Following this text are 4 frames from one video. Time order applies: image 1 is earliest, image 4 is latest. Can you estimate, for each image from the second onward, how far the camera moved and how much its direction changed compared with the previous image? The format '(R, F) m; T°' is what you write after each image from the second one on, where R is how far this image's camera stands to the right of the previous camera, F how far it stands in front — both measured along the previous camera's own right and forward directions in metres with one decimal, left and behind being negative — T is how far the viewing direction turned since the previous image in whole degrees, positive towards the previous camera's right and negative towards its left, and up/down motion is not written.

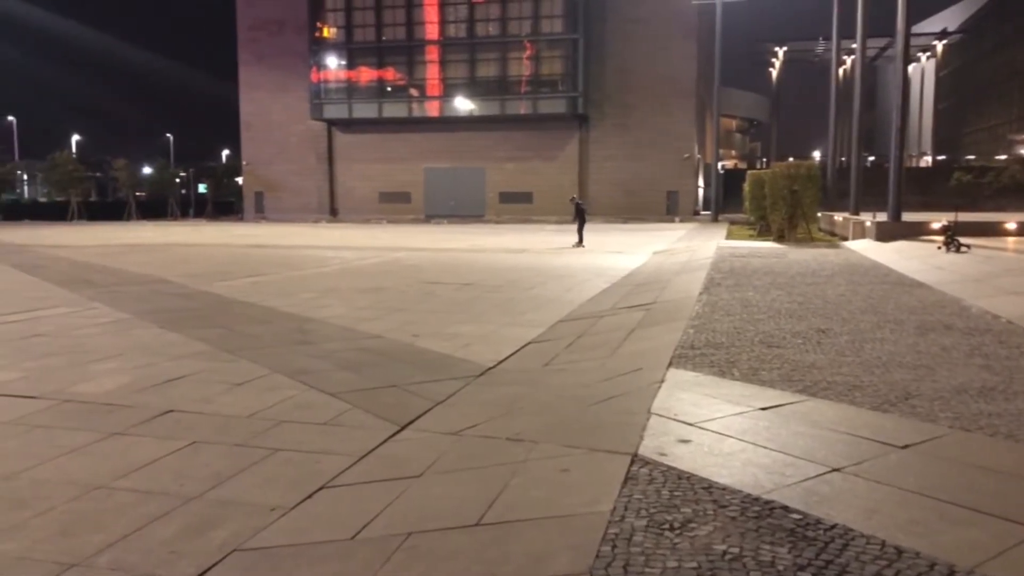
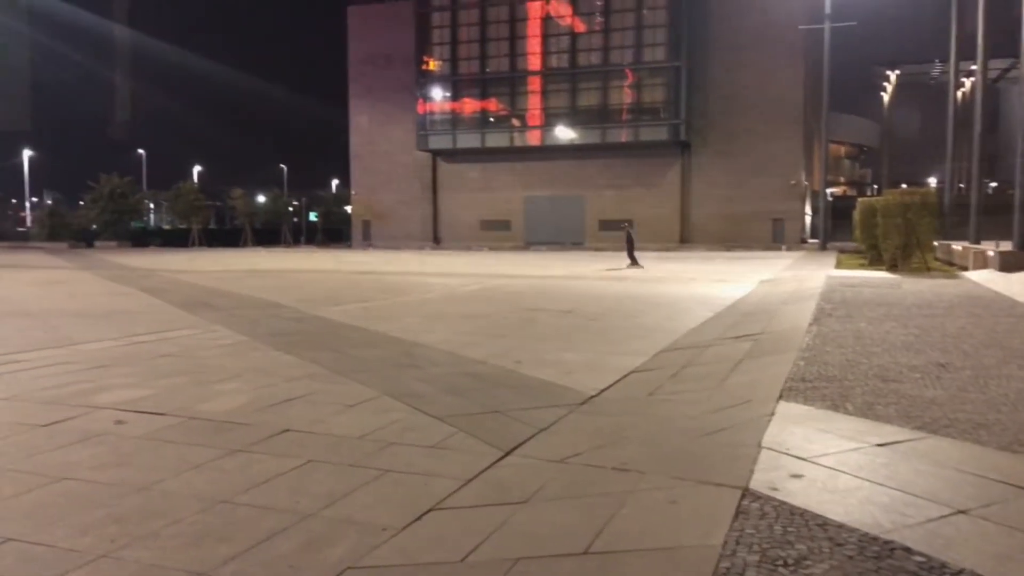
(0.0, -0.1) m; -7°
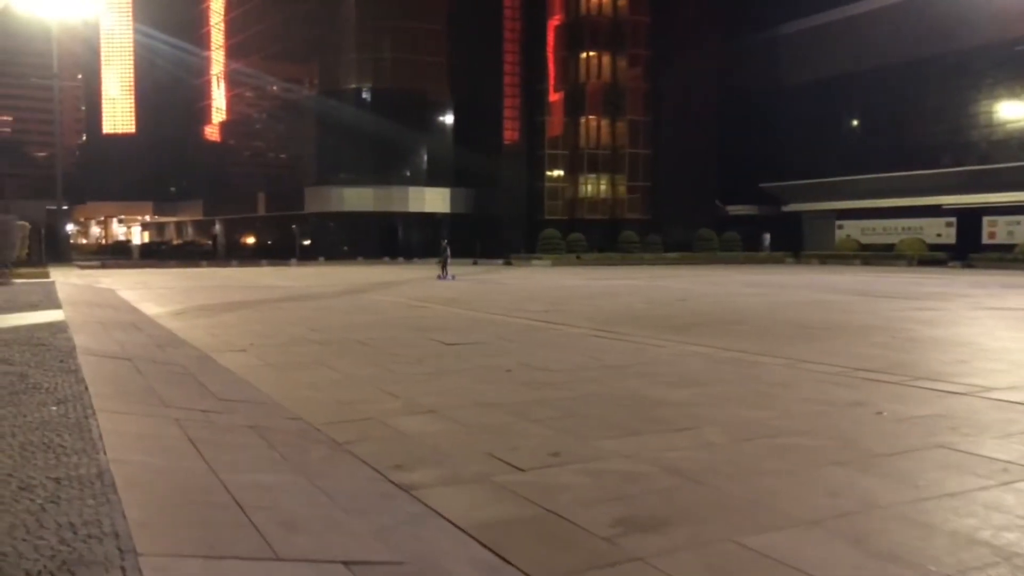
(-0.3, +0.4) m; -7°
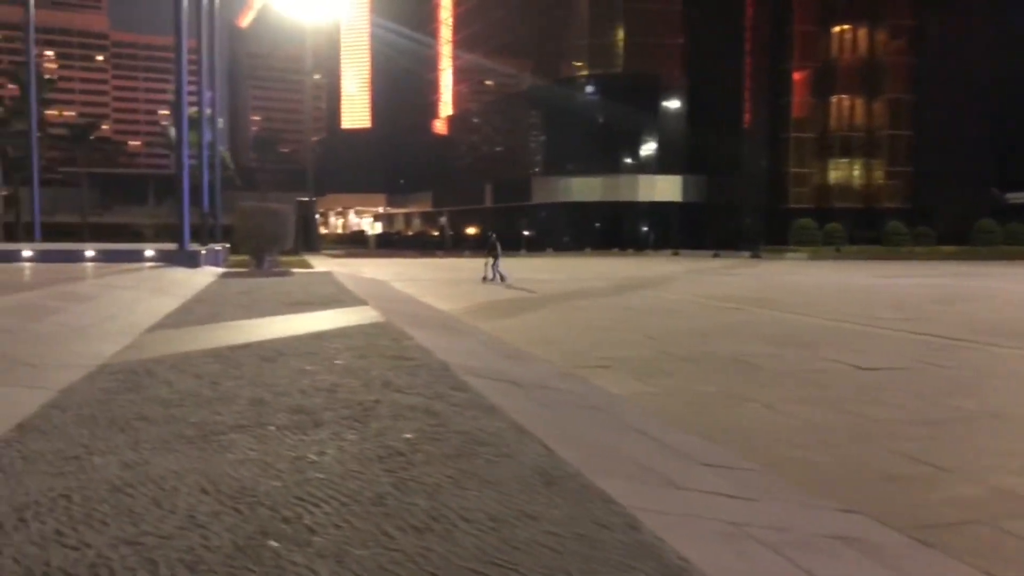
(-2.7, +2.4) m; -13°
